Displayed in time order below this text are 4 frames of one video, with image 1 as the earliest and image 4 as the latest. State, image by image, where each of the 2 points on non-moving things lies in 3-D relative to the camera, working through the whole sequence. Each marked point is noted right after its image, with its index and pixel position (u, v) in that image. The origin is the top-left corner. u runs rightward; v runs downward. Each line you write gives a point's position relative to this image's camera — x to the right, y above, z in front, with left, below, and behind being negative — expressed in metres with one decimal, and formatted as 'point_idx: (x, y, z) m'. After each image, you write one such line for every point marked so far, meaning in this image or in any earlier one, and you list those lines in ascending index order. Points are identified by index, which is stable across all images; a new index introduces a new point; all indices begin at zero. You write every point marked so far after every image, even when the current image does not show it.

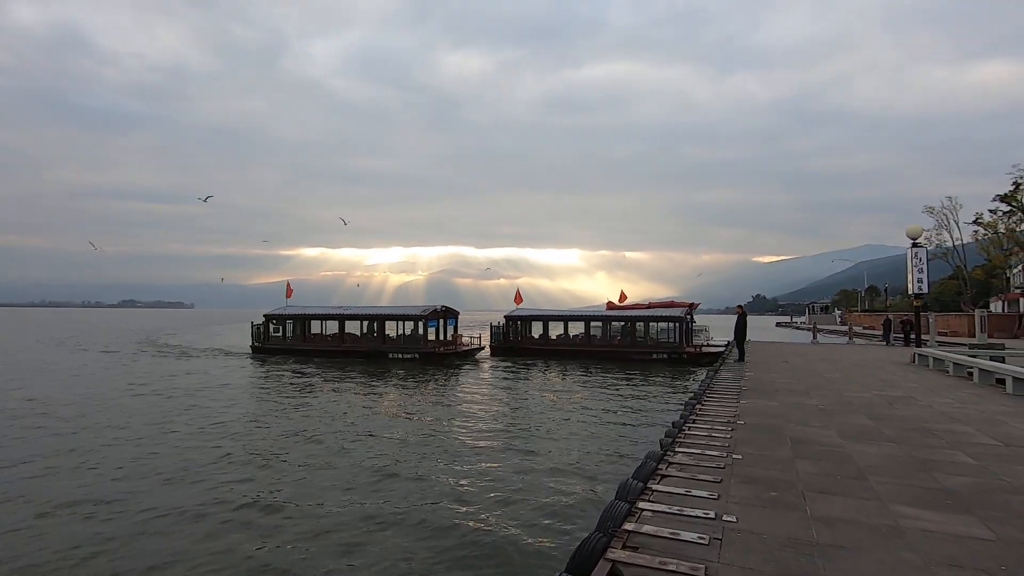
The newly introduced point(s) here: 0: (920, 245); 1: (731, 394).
0: (+13.2, +1.4, +17.7) m
1: (+4.2, -2.0, +10.6) m
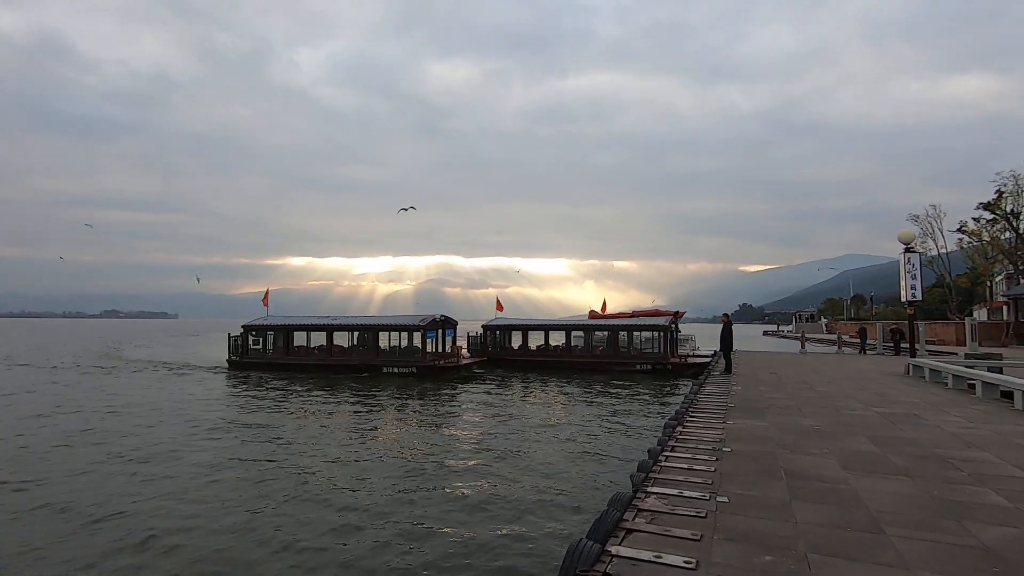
0: (+12.4, +1.2, +17.0) m
1: (+3.6, -2.2, +9.5) m
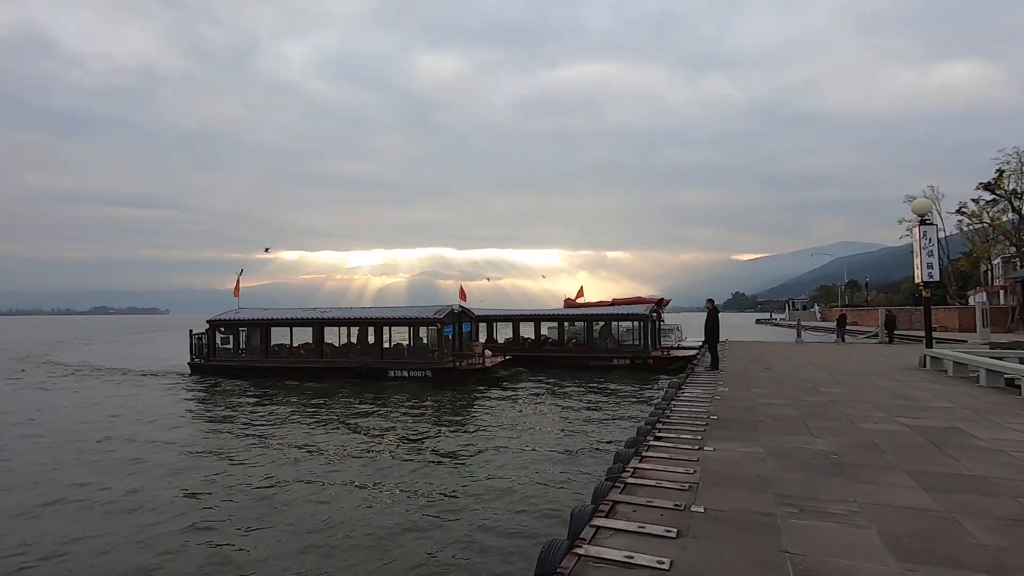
0: (+11.1, +1.7, +14.6) m
1: (+2.4, -1.8, +7.2) m
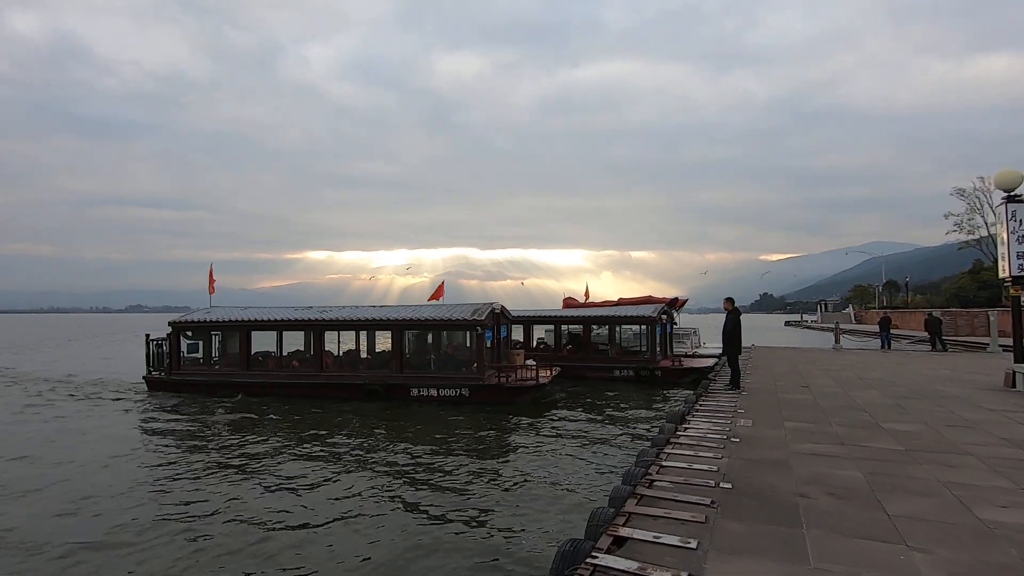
0: (+10.4, +1.8, +11.4) m
1: (+1.4, -1.7, +4.3) m
